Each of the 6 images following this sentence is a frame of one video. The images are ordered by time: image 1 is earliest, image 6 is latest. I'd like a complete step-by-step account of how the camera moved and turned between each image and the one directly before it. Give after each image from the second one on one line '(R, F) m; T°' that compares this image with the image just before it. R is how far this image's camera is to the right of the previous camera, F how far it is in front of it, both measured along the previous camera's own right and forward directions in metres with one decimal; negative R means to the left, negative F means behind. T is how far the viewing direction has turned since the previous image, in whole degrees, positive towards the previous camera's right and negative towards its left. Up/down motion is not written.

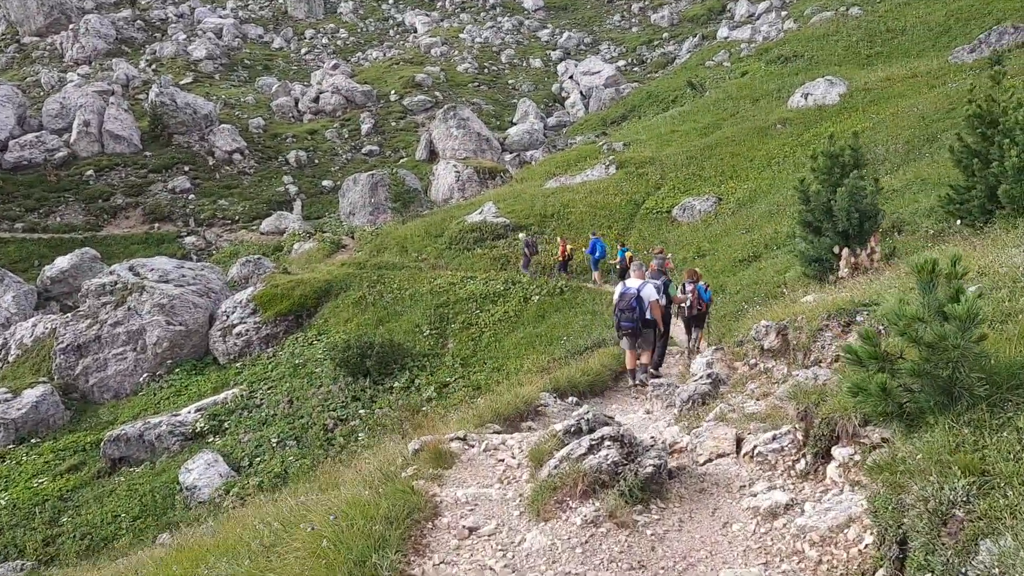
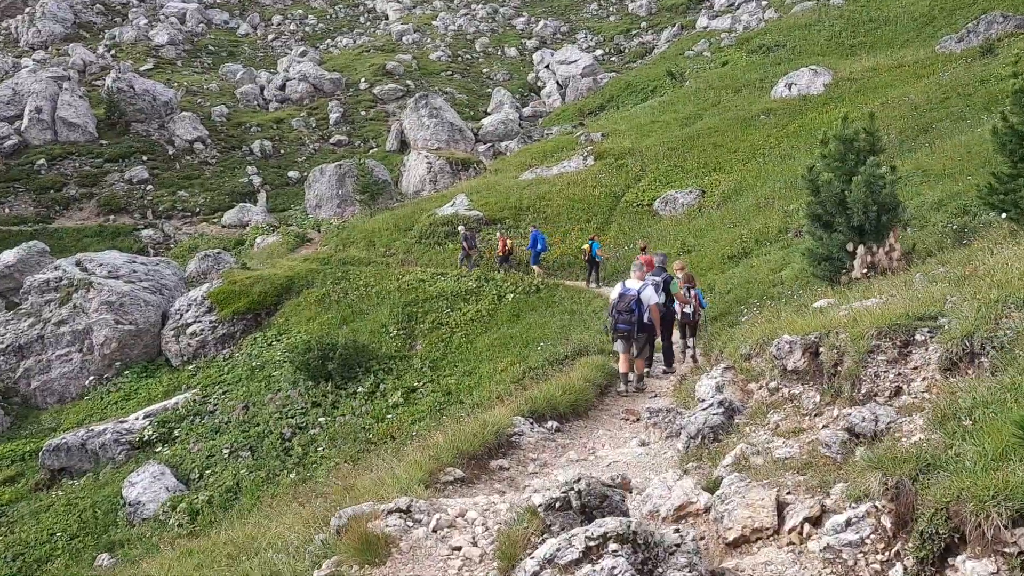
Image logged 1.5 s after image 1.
(+0.1, +1.7) m; +2°
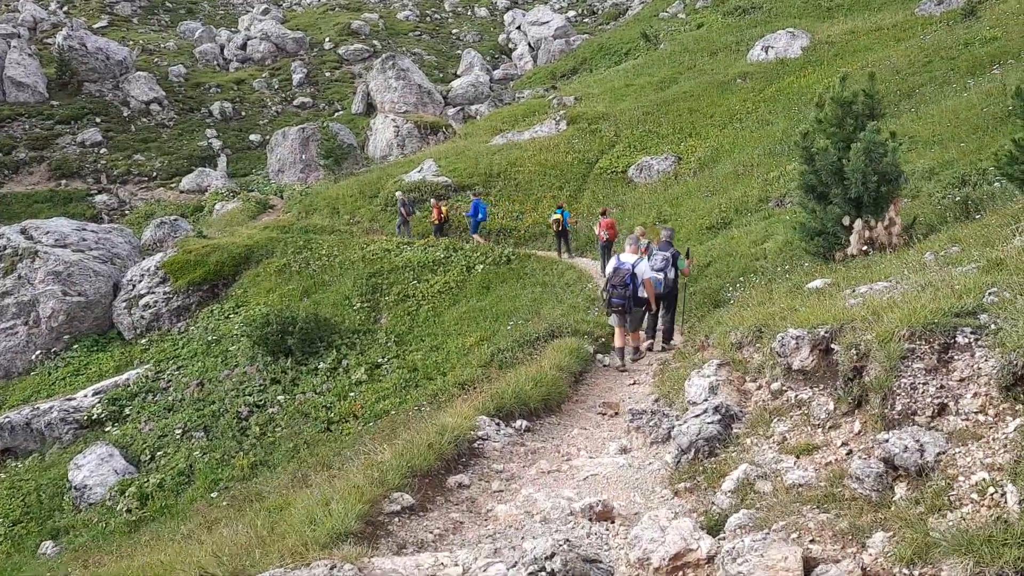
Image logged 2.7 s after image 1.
(+0.1, +1.1) m; +2°
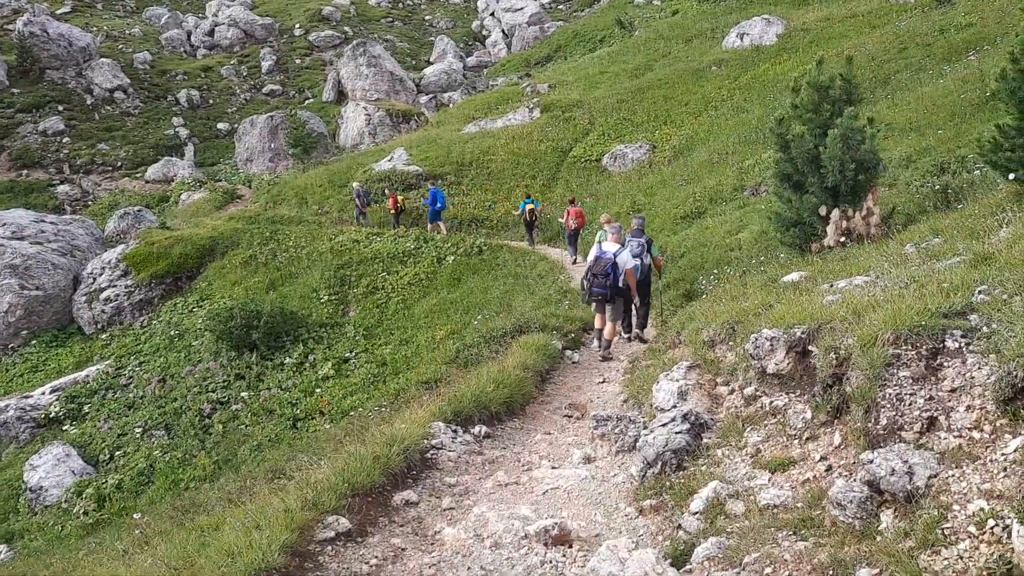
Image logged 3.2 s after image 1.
(+0.2, +0.5) m; +2°
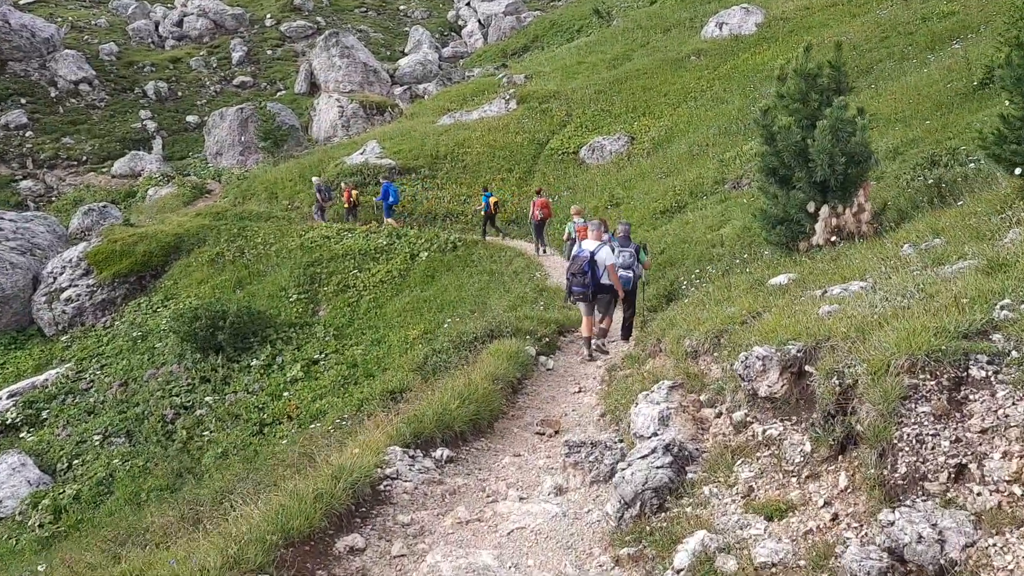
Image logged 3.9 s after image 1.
(+0.1, +0.7) m; +1°
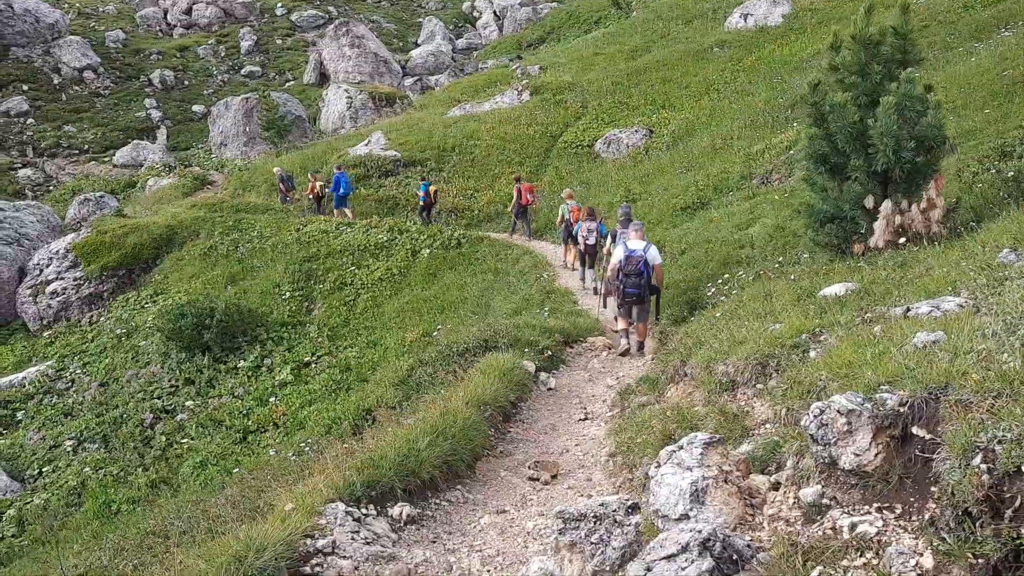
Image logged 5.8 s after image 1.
(+0.2, +1.6) m; -1°
